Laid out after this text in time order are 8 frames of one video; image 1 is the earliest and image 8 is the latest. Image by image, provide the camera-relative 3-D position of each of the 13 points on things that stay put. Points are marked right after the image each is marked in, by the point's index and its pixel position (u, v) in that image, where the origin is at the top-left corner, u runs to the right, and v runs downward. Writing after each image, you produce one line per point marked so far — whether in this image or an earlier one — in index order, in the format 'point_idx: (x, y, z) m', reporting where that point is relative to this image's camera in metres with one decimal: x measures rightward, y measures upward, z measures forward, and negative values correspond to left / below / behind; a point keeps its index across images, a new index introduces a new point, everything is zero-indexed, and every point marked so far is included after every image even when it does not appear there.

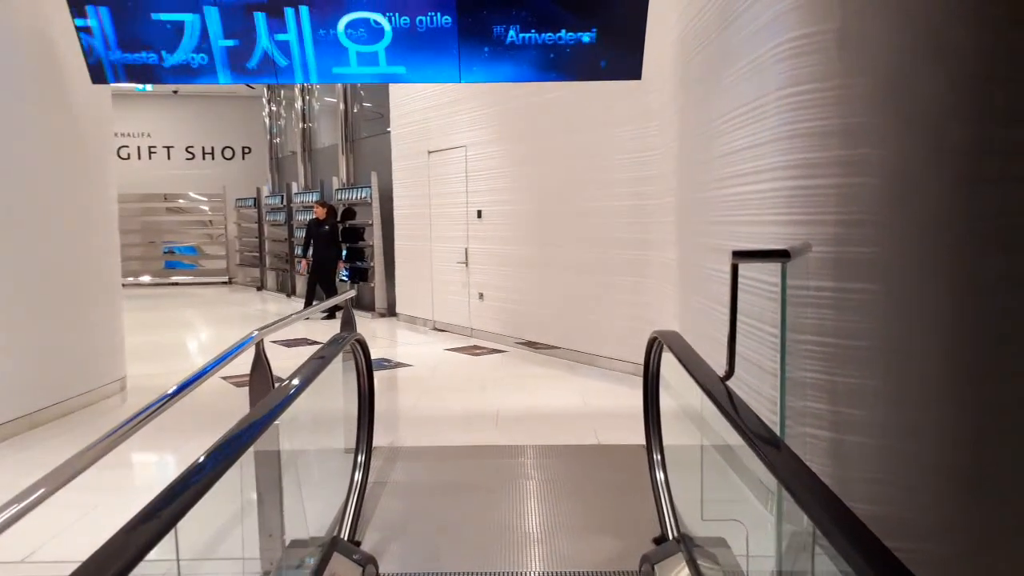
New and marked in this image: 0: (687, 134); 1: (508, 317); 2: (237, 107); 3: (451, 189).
0: (+1.1, +1.0, +4.8) m
1: (0.0, -0.3, +7.5) m
2: (-5.7, +3.7, +16.0) m
3: (-0.7, +1.1, +8.3) m
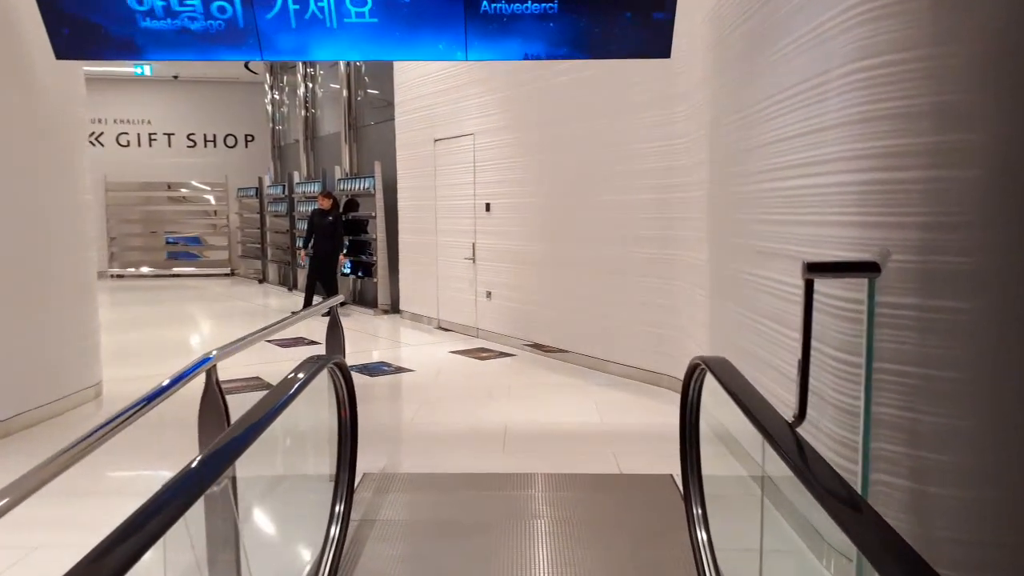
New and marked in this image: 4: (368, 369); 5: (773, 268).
0: (+1.2, +0.9, +4.3) m
1: (+0.1, -0.3, +7.0) m
2: (-5.5, +3.9, +15.5) m
3: (-0.5, +1.1, +7.8) m
4: (-1.1, -0.7, +6.1) m
5: (+1.2, +0.1, +3.5) m
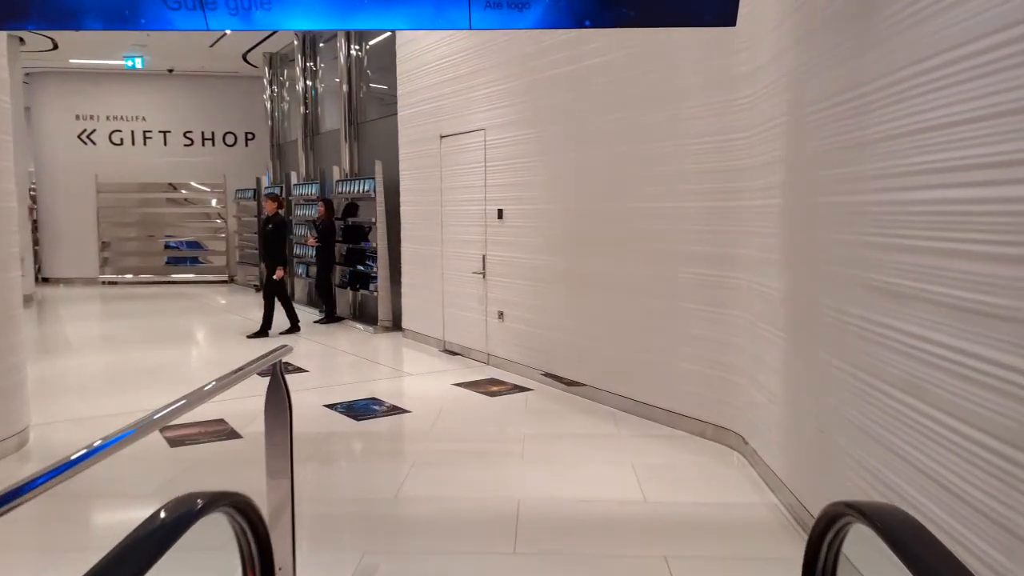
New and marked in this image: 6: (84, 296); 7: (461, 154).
0: (+1.2, +0.8, +3.3) m
1: (+0.2, -0.4, +6.0) m
2: (-5.2, +3.7, +14.7) m
3: (-0.4, +0.9, +6.8) m
4: (-1.0, -0.8, +5.1) m
5: (+1.2, -0.1, +2.4) m
6: (-7.2, -0.1, +13.1) m
7: (-0.4, +1.2, +6.9) m
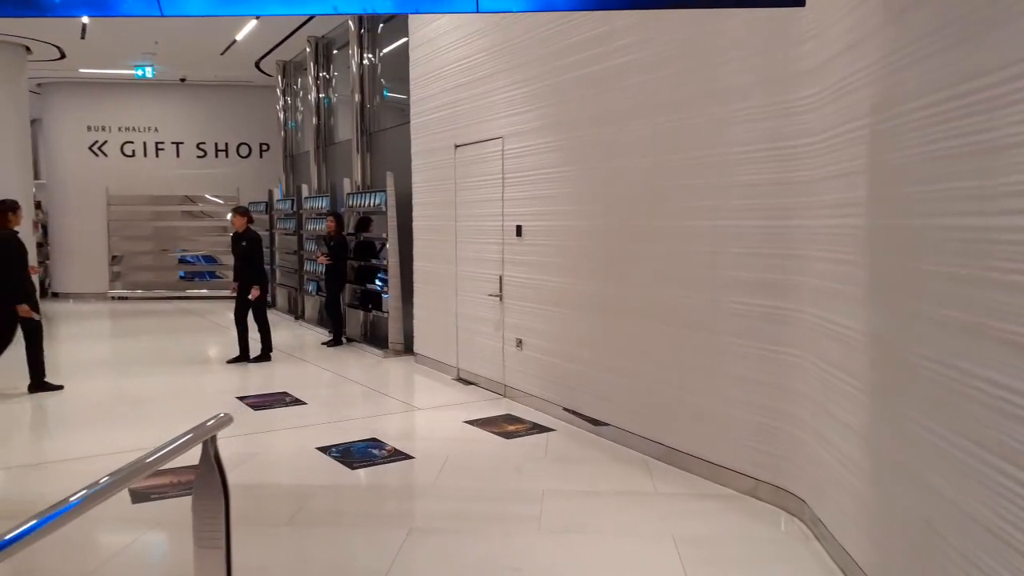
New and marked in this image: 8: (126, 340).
0: (+1.3, +0.6, +2.6) m
1: (+0.3, -0.6, +5.3) m
2: (-4.8, +3.4, +14.2) m
3: (-0.2, +0.7, +6.2) m
4: (-0.9, -1.0, +4.5) m
5: (+1.2, -0.2, +1.8) m
6: (-6.9, -0.4, +12.6) m
7: (-0.3, +1.0, +6.3) m
8: (-5.3, -0.7, +10.5) m
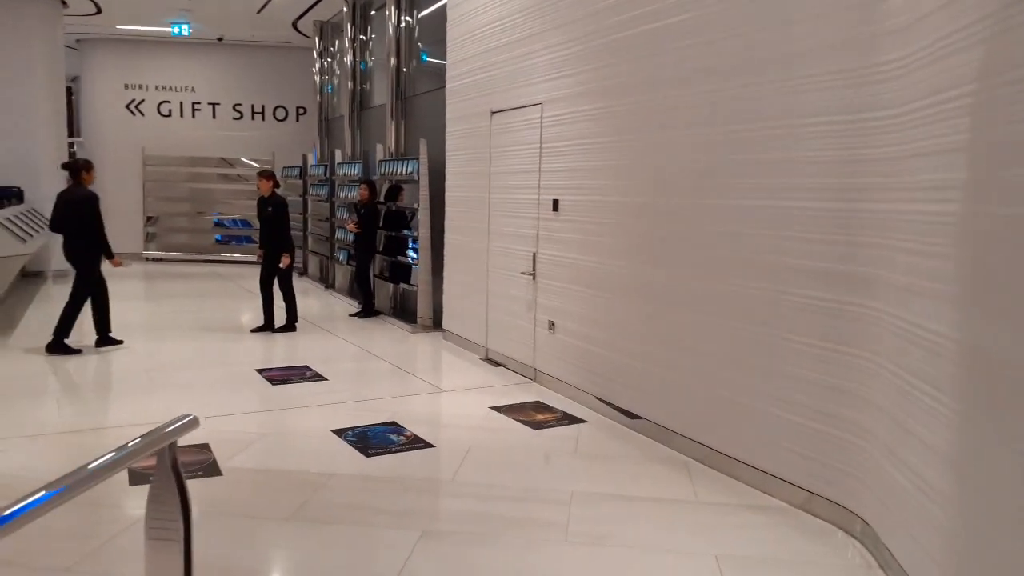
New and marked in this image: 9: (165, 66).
0: (+1.4, +0.6, +2.2) m
1: (+0.5, -0.5, +5.0) m
2: (-4.0, +4.1, +14.0) m
3: (+0.1, +0.9, +5.8) m
4: (-0.8, -0.8, +4.2) m
5: (+1.3, -0.3, +1.4) m
6: (-6.3, +0.2, +12.6) m
7: (0.0, +1.2, +5.9) m
8: (-4.8, -0.2, +10.4) m
9: (-6.1, +3.9, +13.7) m
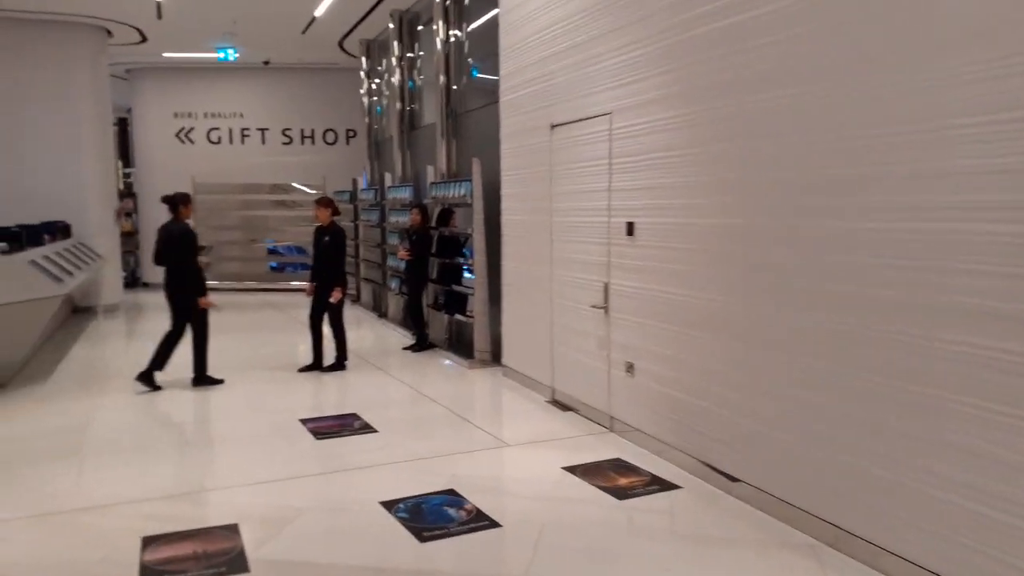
0: (+1.6, +0.5, +1.4) m
1: (+0.9, -0.7, +4.2) m
2: (-3.0, +3.6, +13.6) m
3: (+0.5, +0.7, +5.2) m
4: (-0.4, -1.1, +3.6) m
5: (+1.4, -0.4, +0.6) m
6: (-5.4, -0.3, +12.3) m
7: (+0.5, +0.9, +5.2) m
8: (-4.0, -0.6, +10.0) m
9: (-5.2, +3.4, +13.5) m
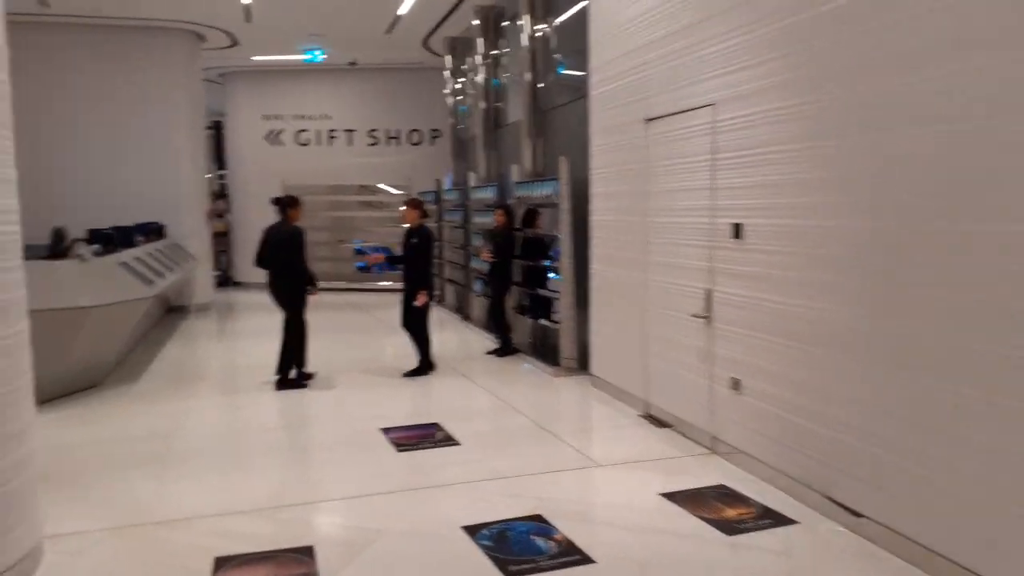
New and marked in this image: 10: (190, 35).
0: (+1.8, +0.4, +0.9) m
1: (+1.4, -0.7, +3.8) m
2: (-1.5, +3.6, +13.5) m
3: (+1.1, +0.6, +4.7) m
4: (0.0, -1.1, +3.3) m
5: (+1.5, -0.4, +0.1) m
6: (-4.0, -0.3, +12.5) m
7: (+1.0, +0.9, +4.8) m
8: (-2.9, -0.6, +10.0) m
9: (-3.7, +3.4, +13.6) m
10: (-4.4, +3.5, +10.5) m
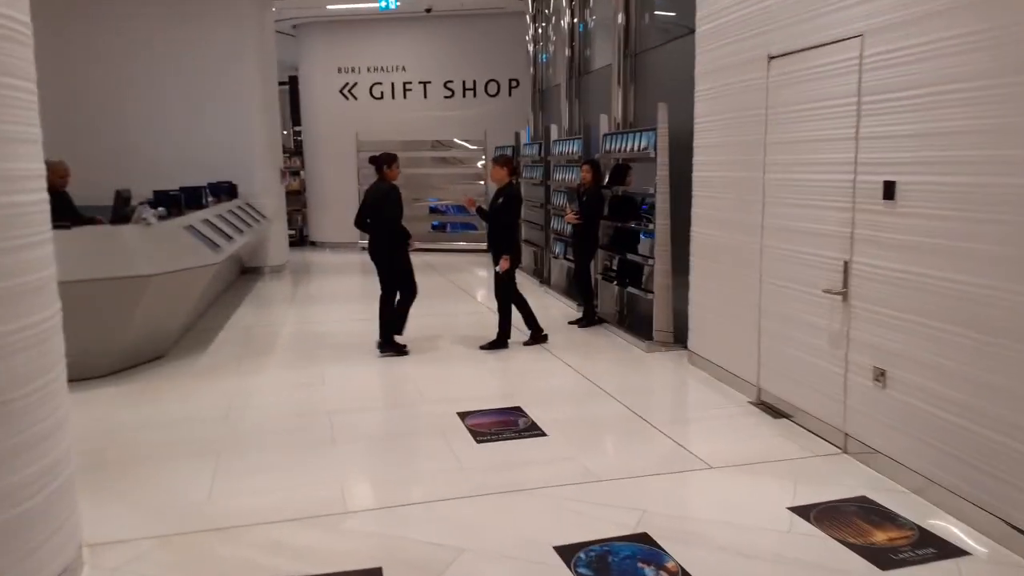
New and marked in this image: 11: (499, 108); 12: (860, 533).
0: (+1.9, +0.4, +0.1) m
1: (+1.8, -0.6, +3.1) m
2: (-0.1, +4.3, +12.8) m
3: (+1.6, +0.8, +4.0) m
4: (+0.3, -1.0, +2.7) m
5: (+1.6, -0.5, -0.6) m
6: (-2.7, +0.4, +12.2) m
7: (+1.6, +1.1, +4.0) m
8: (-1.9, -0.1, +9.7) m
9: (-2.3, +4.1, +13.1) m
10: (-3.3, +4.0, +10.1) m
11: (-0.2, +3.0, +13.0) m
12: (+1.4, -0.9, +3.1) m
